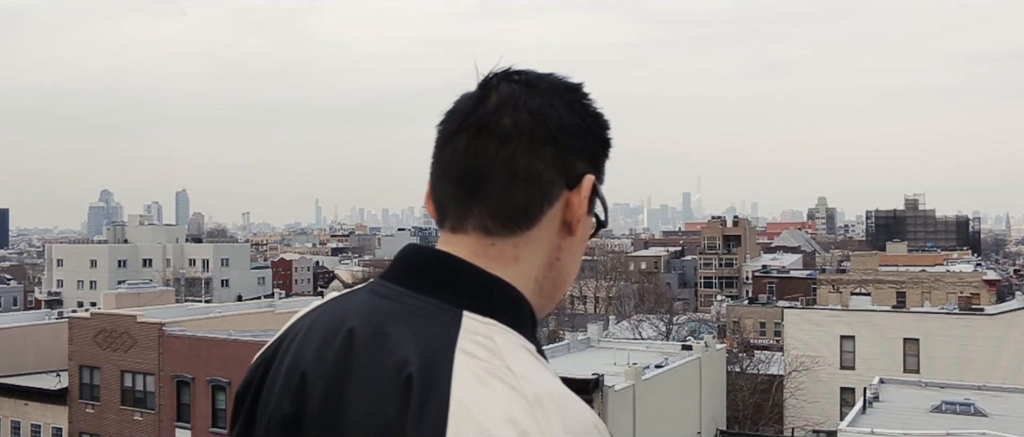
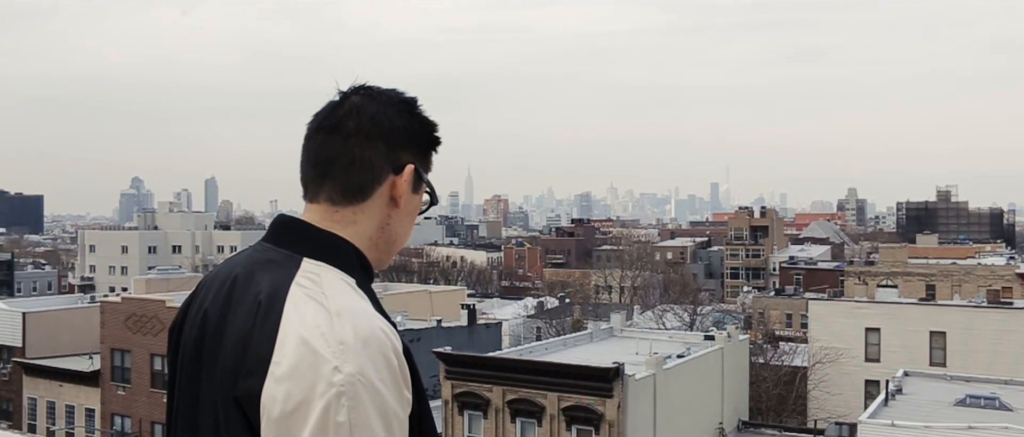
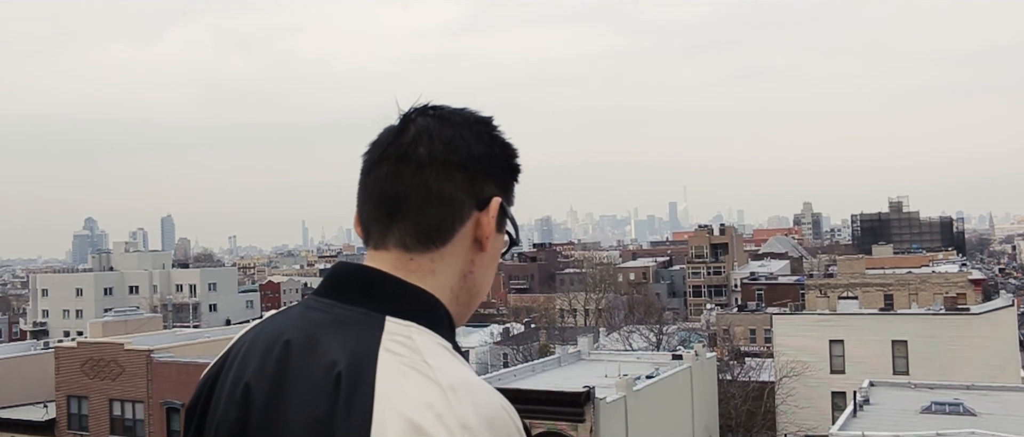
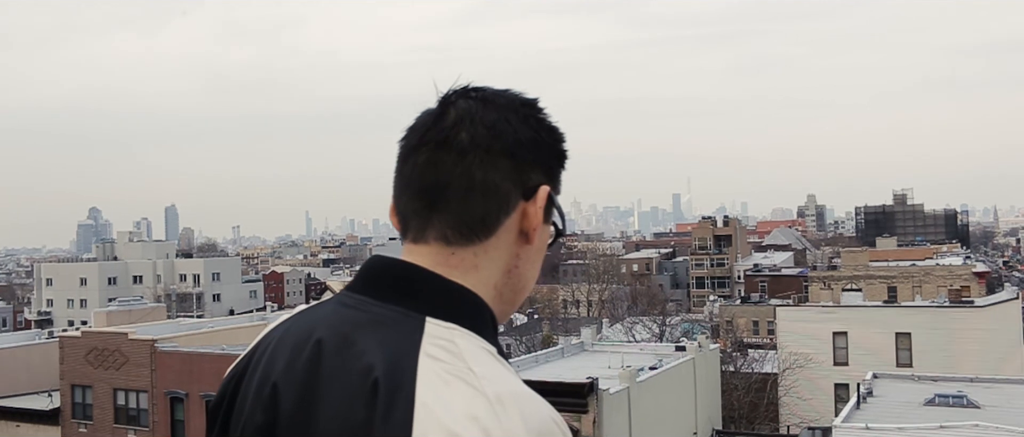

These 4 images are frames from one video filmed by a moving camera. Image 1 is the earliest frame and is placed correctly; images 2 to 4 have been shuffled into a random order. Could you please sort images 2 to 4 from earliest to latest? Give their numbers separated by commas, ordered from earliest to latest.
4, 3, 2
